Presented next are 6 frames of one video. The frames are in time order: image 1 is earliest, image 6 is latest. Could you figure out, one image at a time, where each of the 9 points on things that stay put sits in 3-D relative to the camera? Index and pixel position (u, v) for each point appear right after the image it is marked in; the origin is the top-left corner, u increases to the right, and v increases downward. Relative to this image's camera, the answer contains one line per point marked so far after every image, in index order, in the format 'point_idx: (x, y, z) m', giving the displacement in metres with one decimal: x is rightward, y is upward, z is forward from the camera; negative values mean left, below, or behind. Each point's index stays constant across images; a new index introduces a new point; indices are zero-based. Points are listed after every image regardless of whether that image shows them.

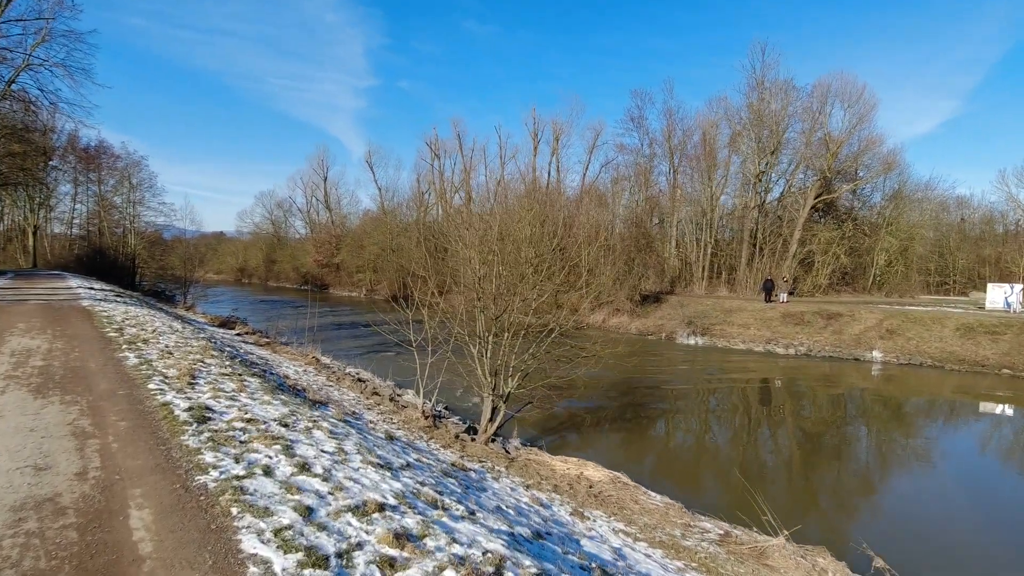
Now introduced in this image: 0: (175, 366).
0: (-3.3, -0.8, +5.7) m
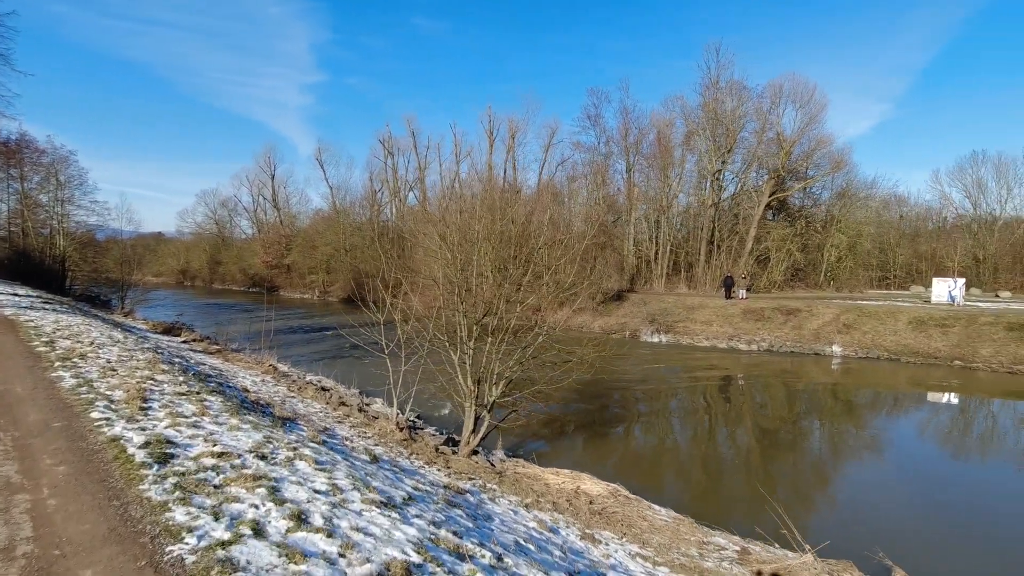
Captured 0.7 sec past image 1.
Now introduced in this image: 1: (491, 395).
0: (-3.3, -0.9, +4.9) m
1: (-0.2, -1.5, +8.0) m
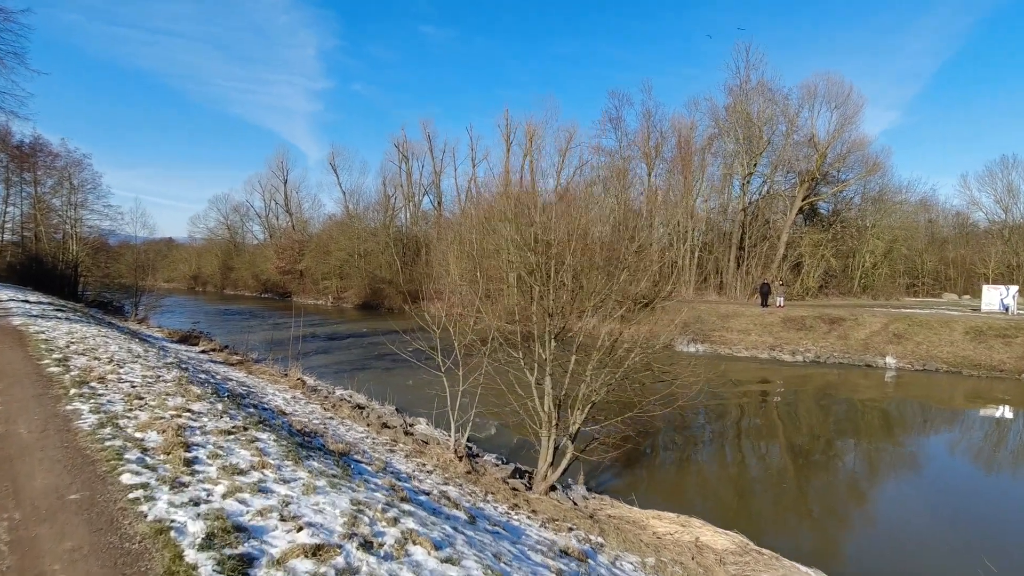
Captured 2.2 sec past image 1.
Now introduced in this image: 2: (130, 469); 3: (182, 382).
0: (-2.3, -0.9, +3.8) m
1: (+0.8, -1.6, +6.8) m
2: (-2.0, -0.9, +2.9) m
3: (-3.7, -1.1, +6.3) m
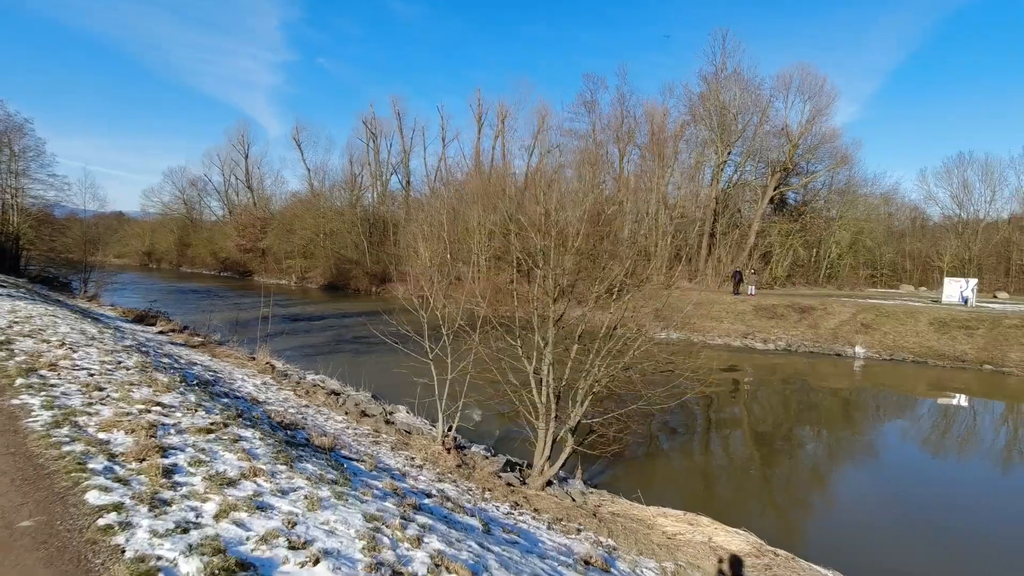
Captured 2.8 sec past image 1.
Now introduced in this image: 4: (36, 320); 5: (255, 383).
0: (-2.2, -0.8, +3.2) m
1: (+0.7, -1.4, +6.5) m
2: (-1.8, -0.8, +2.4) m
3: (-3.6, -0.8, +5.7) m
4: (-6.3, -0.4, +7.6) m
5: (-4.3, -1.6, +9.7) m
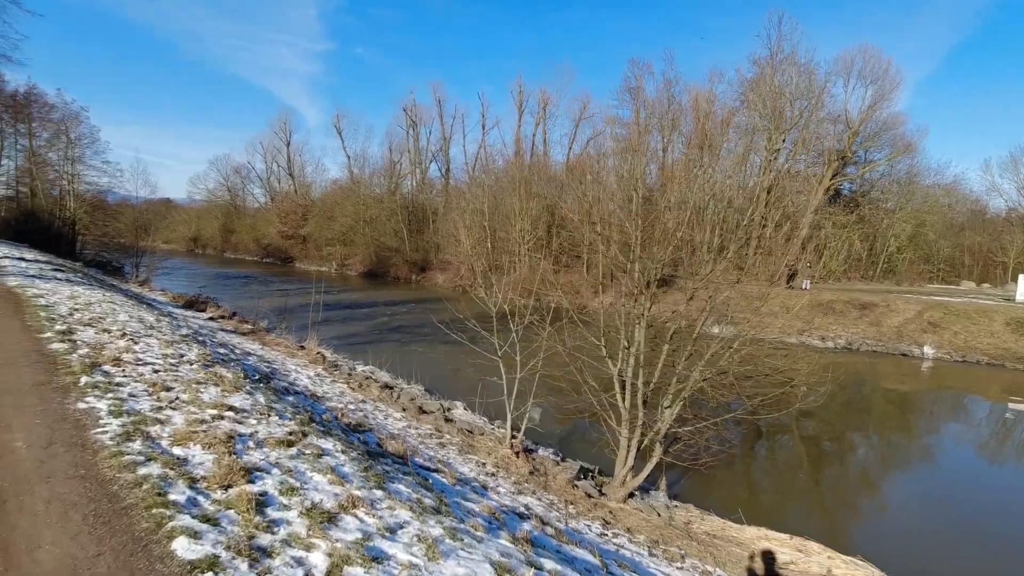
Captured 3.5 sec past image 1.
0: (-1.5, -0.8, +2.8) m
1: (+1.5, -1.4, +5.9) m
2: (-1.1, -0.8, +2.0) m
3: (-2.8, -0.7, +5.4) m
4: (-5.4, -0.2, +7.4) m
5: (-3.3, -1.4, +9.4) m
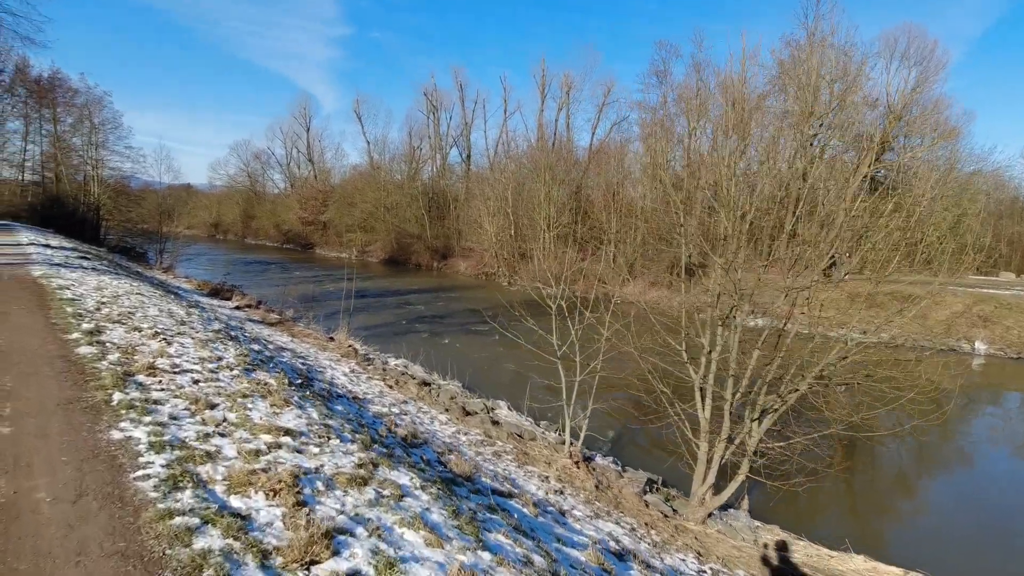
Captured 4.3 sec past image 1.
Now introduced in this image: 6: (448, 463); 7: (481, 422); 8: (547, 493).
0: (-1.0, -0.8, +2.3) m
1: (+2.2, -1.3, +5.3) m
2: (-0.6, -0.9, +1.4) m
3: (-2.2, -0.7, +4.8) m
4: (-4.7, -0.1, +6.9) m
5: (-2.6, -1.3, +8.9) m
6: (-0.5, -1.3, +4.3) m
7: (-0.4, -1.8, +7.6) m
8: (+0.3, -1.7, +4.8) m
